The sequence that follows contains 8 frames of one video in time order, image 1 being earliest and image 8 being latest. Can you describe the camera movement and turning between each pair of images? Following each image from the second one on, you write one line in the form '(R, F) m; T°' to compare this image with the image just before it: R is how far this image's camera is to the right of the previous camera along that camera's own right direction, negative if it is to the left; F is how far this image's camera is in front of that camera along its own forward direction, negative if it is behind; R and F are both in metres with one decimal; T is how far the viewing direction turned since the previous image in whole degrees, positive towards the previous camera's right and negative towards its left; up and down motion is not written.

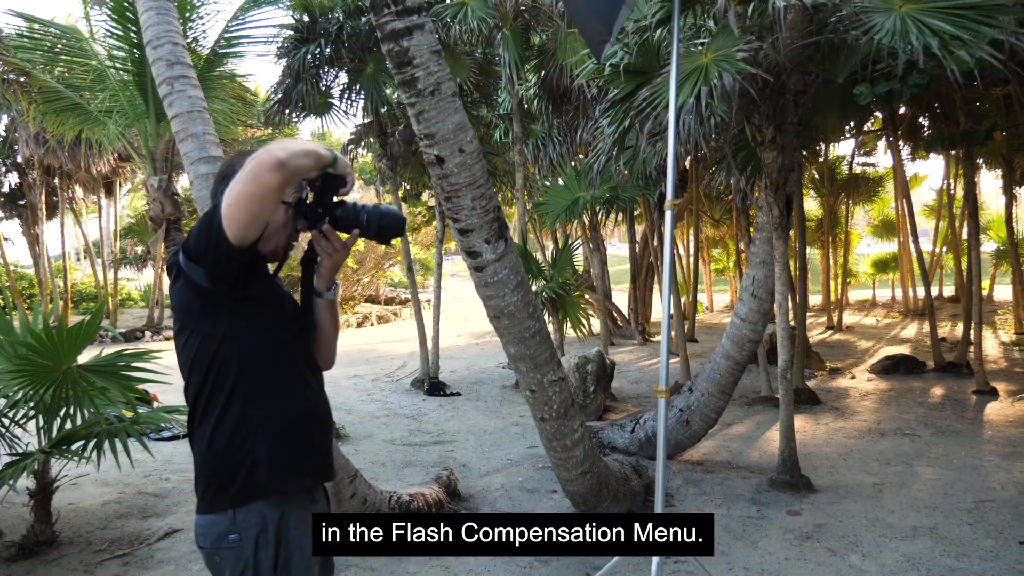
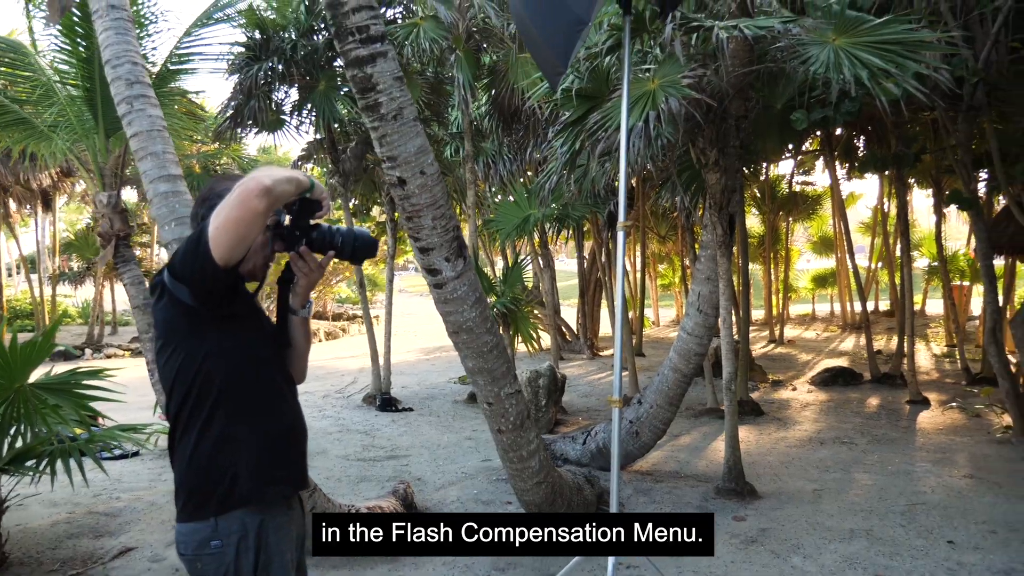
(0.0, -0.1) m; +4°
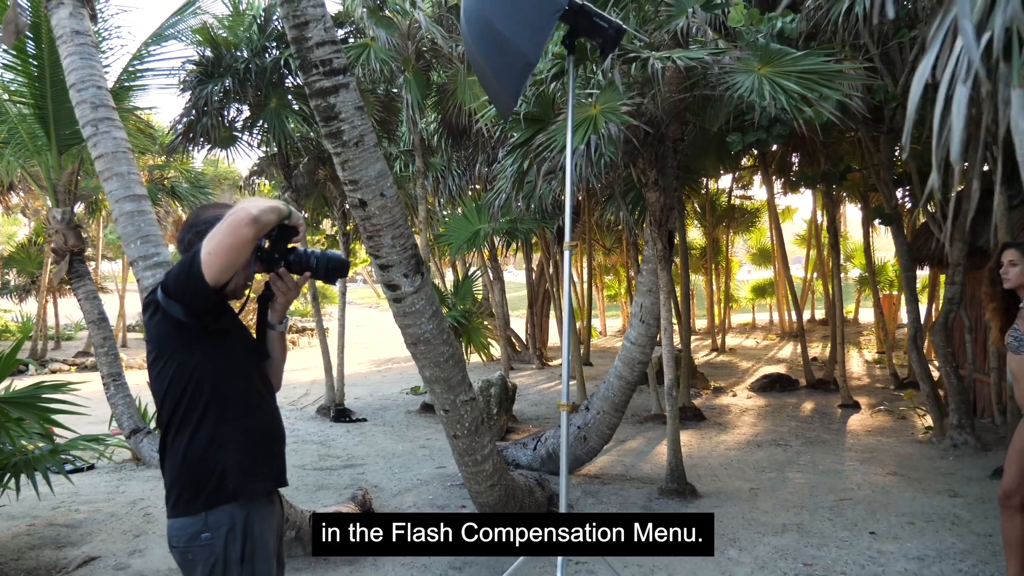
(0.0, -0.3) m; +4°
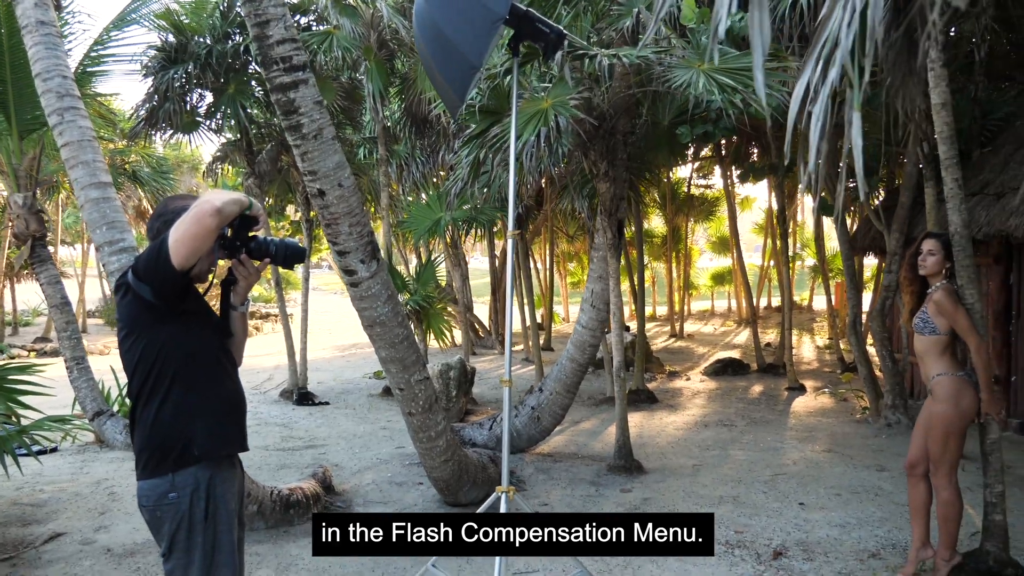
(+0.1, -0.2) m; +2°
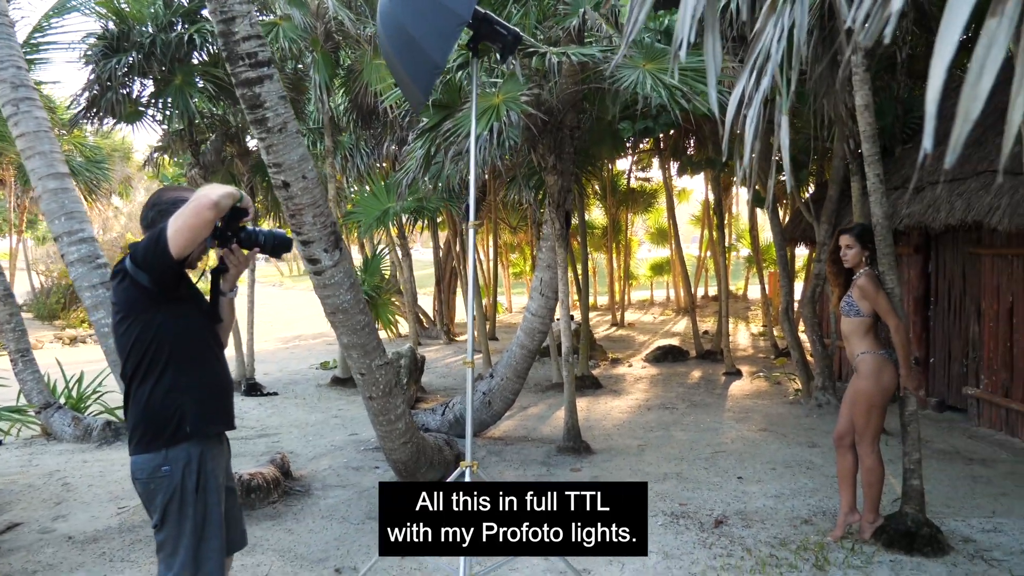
(-0.1, -0.2) m; +4°
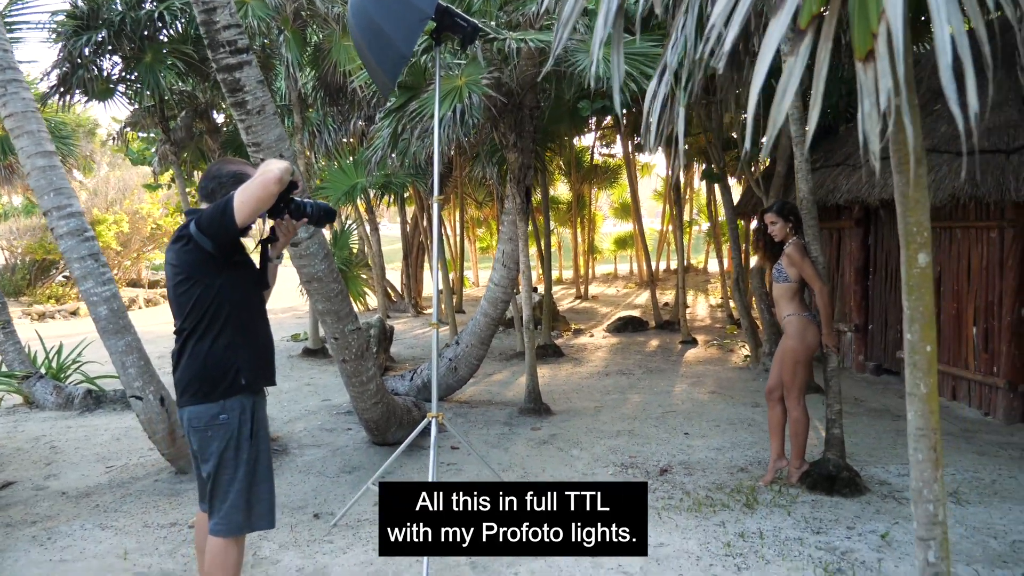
(0.0, -0.4) m; +2°
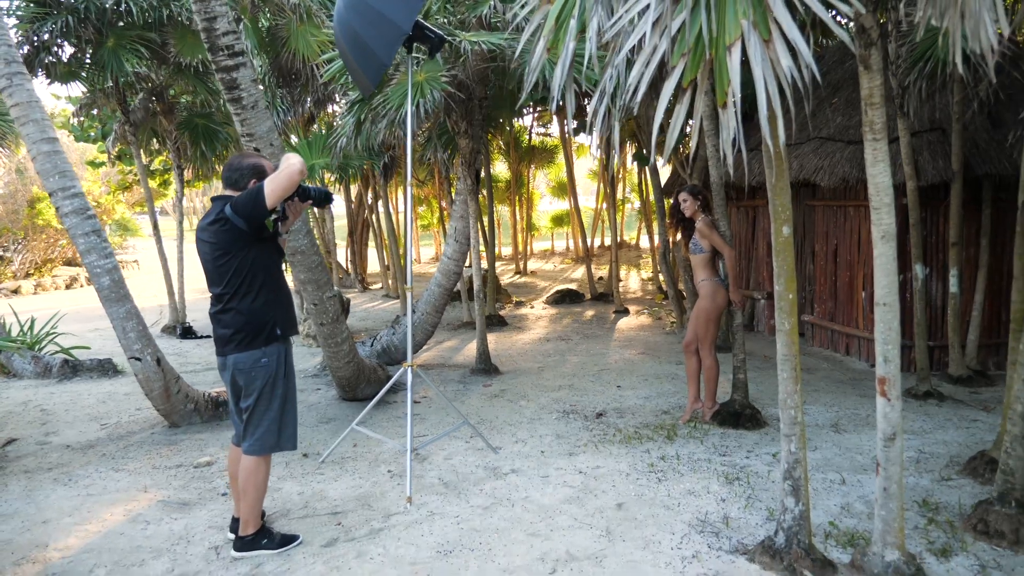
(-0.1, -0.8) m; +4°
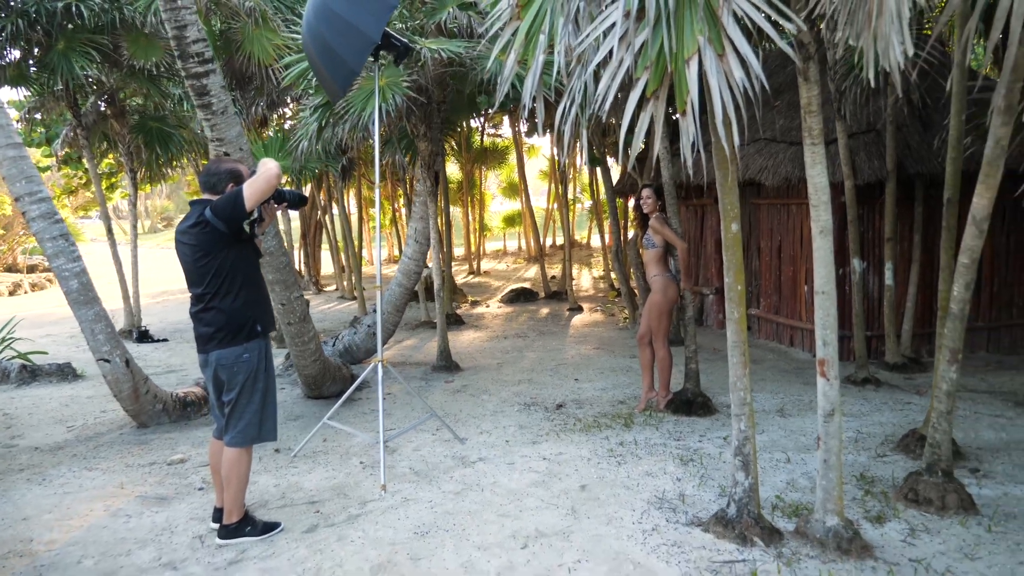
(-0.1, -0.2) m; +3°
